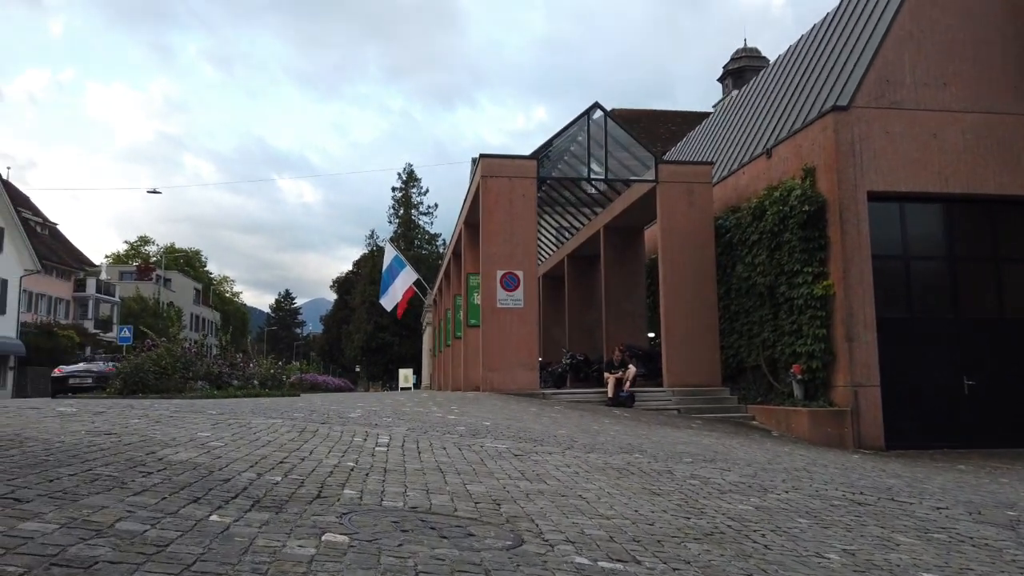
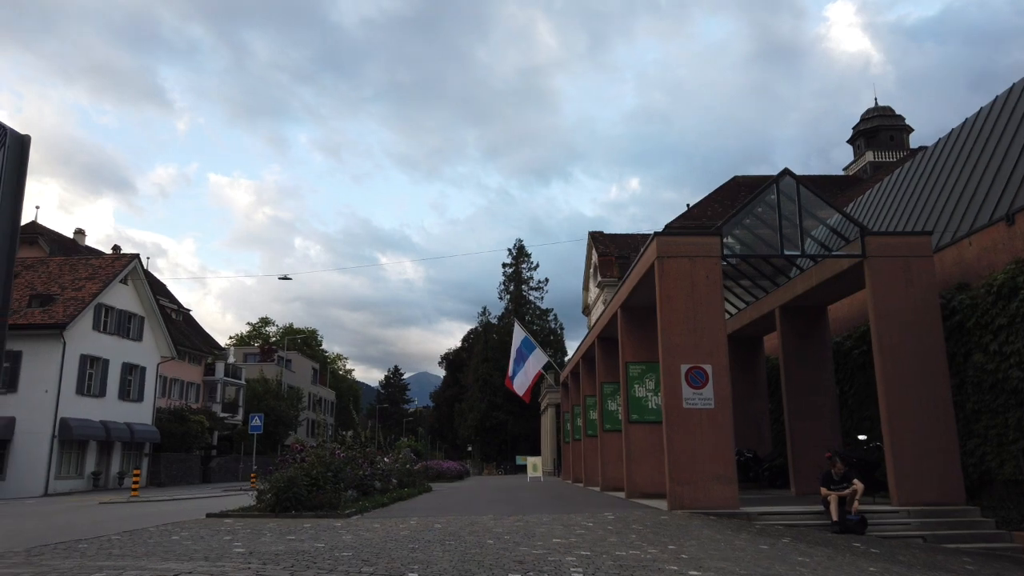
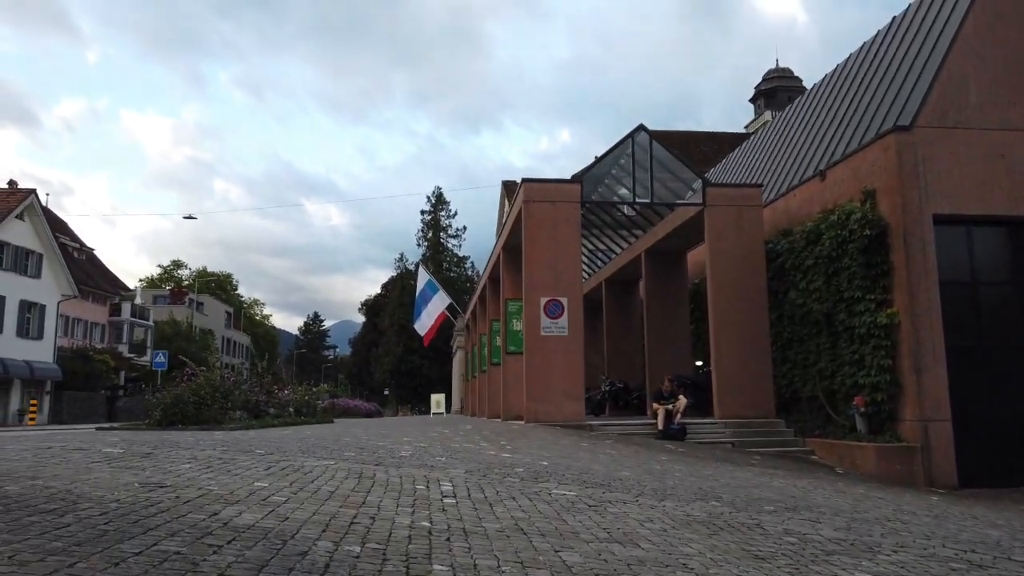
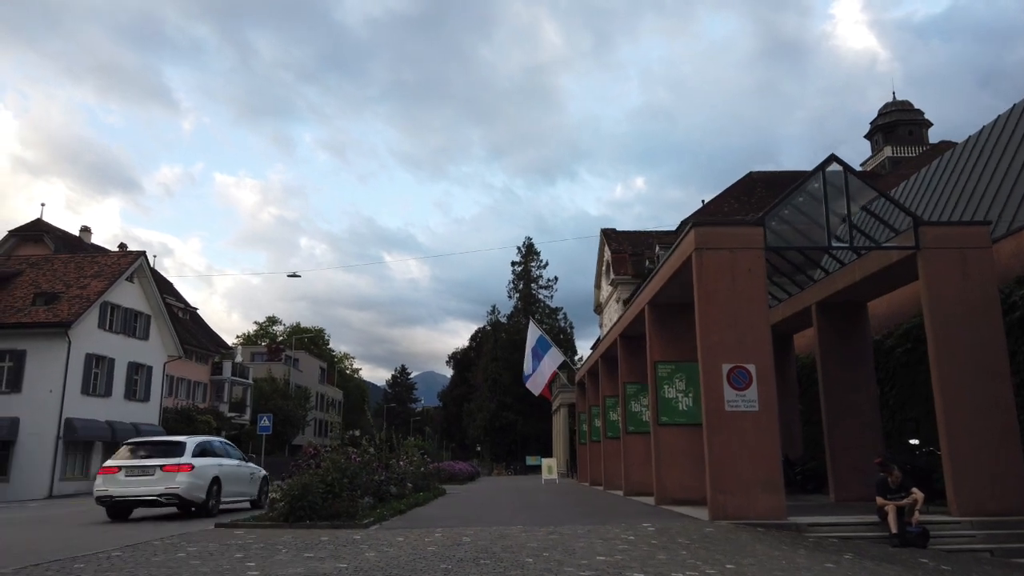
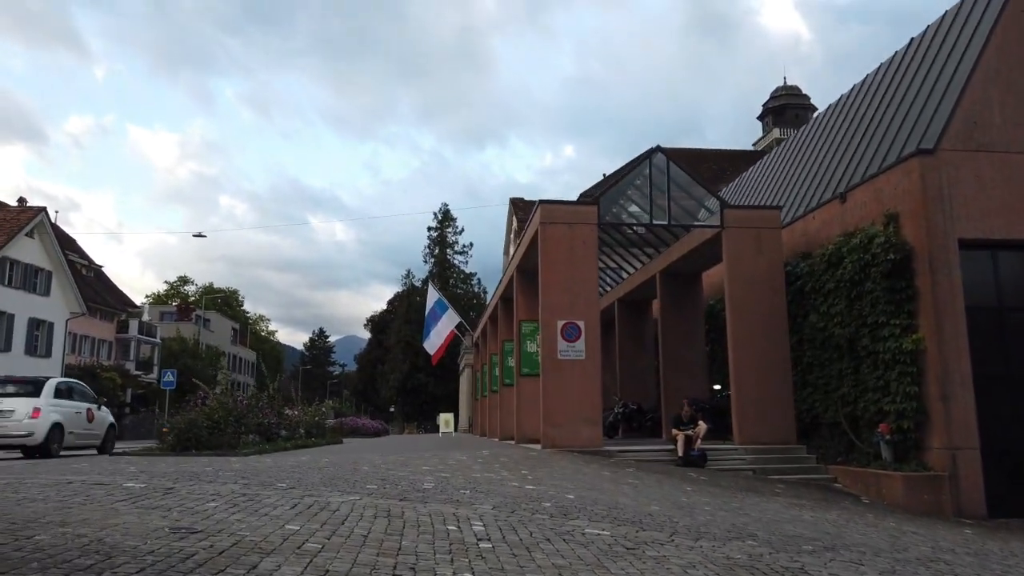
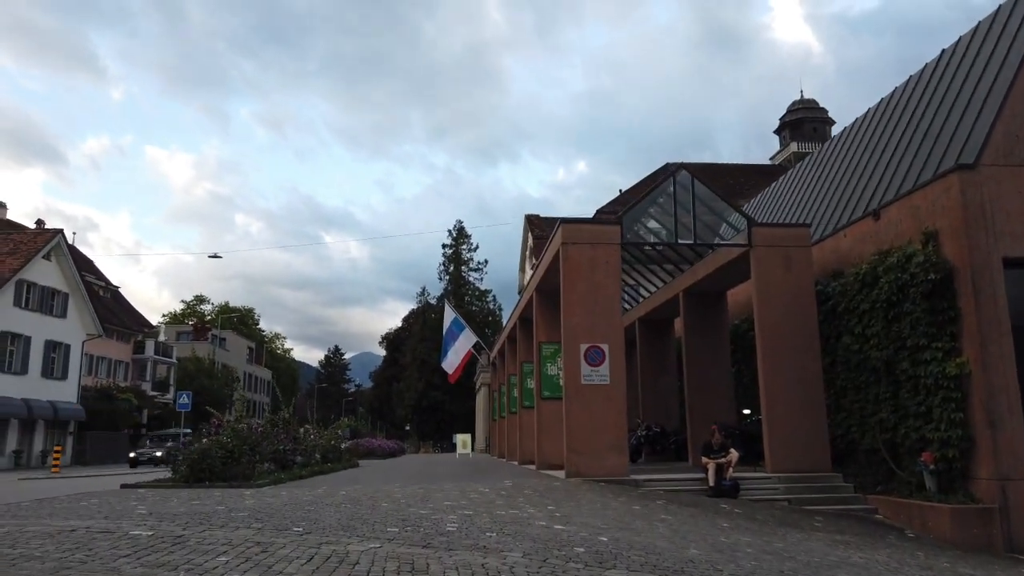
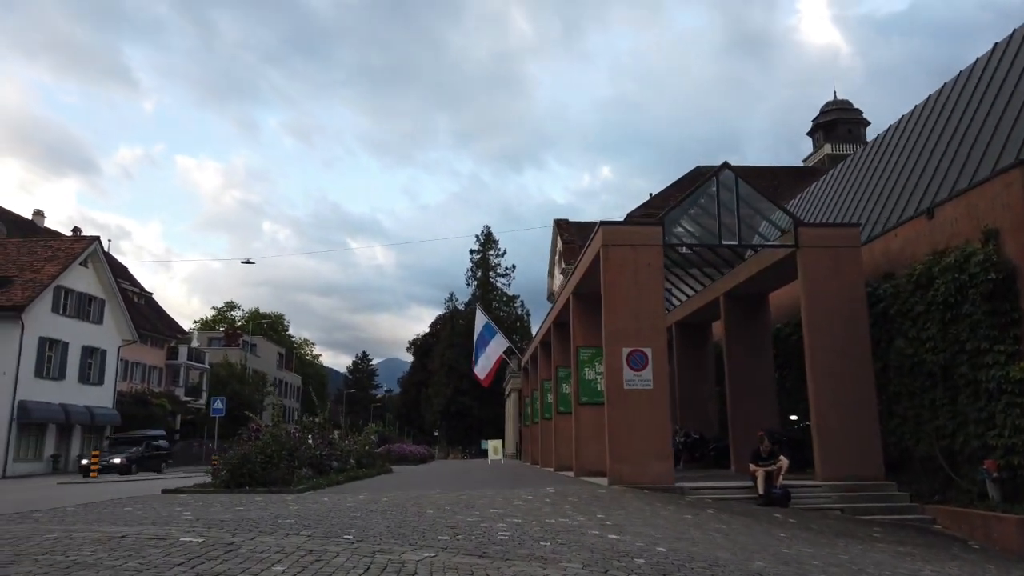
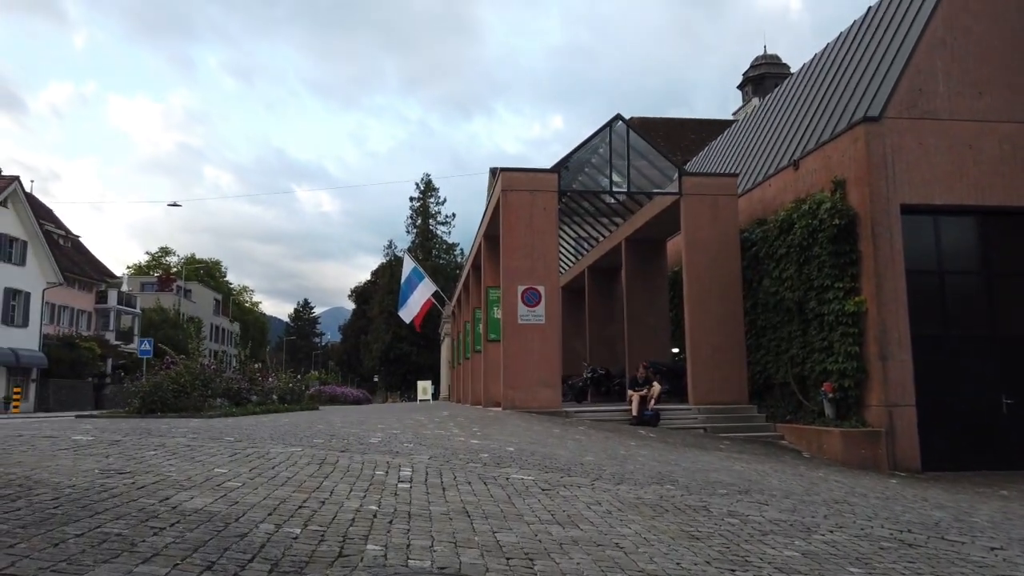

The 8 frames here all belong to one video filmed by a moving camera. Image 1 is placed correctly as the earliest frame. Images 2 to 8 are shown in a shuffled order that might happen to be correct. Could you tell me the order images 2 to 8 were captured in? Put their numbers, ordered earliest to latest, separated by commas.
8, 3, 5, 6, 7, 2, 4
